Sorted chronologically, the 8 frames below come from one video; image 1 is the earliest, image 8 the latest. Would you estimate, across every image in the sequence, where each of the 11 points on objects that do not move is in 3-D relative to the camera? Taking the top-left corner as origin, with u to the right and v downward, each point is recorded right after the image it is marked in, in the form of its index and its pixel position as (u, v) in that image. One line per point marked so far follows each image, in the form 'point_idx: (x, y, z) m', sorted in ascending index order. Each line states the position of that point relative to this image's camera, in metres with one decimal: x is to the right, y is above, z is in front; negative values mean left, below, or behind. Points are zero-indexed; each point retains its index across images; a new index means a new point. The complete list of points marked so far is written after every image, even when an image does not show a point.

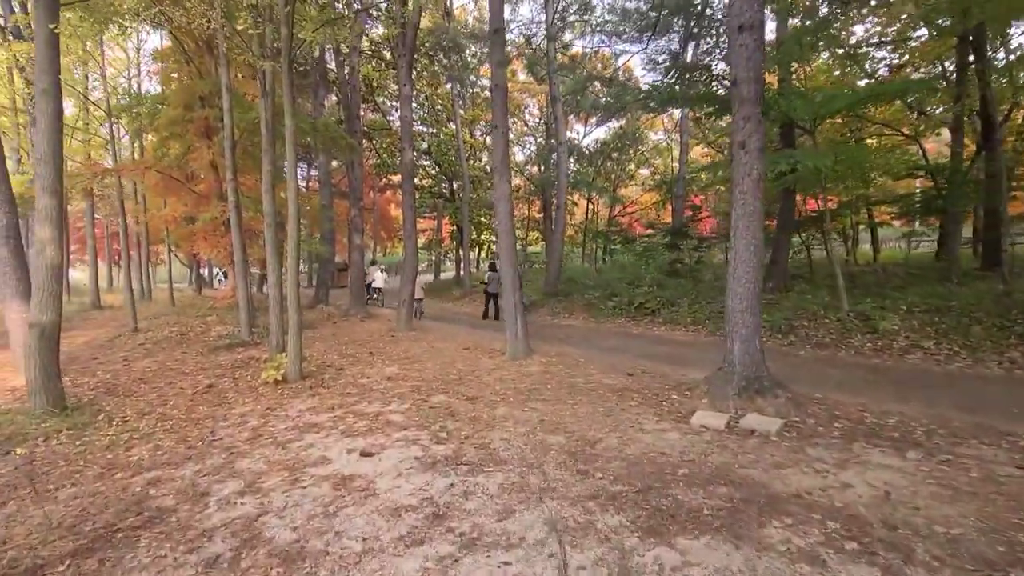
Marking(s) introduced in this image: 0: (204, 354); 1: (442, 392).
0: (-6.7, -1.4, +10.7) m
1: (-1.0, -1.5, +7.0) m
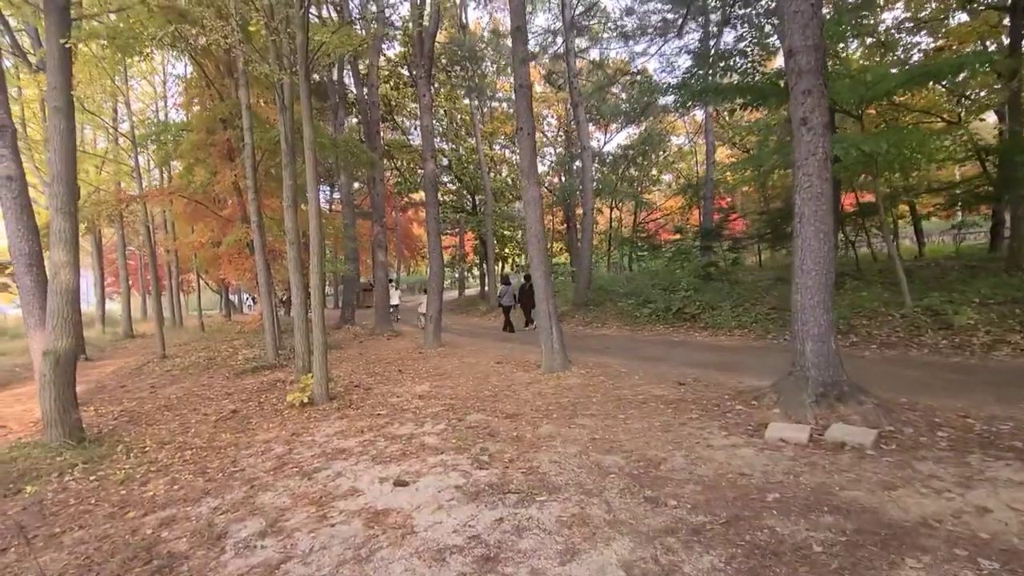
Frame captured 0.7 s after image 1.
0: (-6.0, -1.9, +10.4) m
1: (-0.4, -1.6, +6.5) m
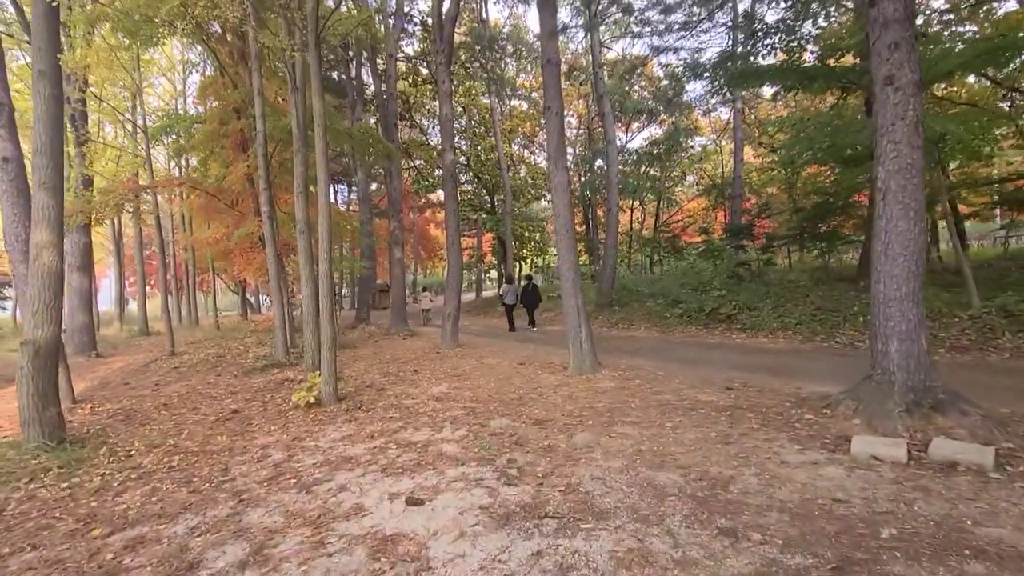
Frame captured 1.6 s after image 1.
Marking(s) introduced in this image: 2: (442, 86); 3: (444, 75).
0: (-5.5, -1.8, +9.8) m
1: (-0.1, -1.5, +5.8) m
2: (-1.8, +5.4, +13.0) m
3: (-1.8, +5.6, +12.9) m
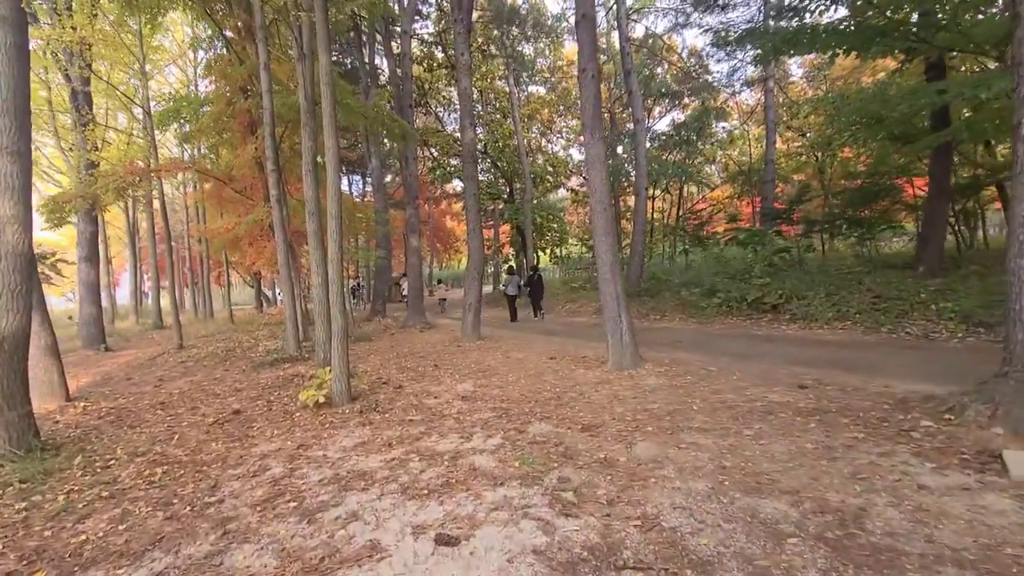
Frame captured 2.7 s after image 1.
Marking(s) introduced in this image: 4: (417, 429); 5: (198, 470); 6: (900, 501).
0: (-5.0, -1.6, +9.2) m
1: (+0.3, -1.3, +4.9) m
2: (-1.3, +5.7, +12.1) m
3: (-1.2, +5.9, +12.1) m
4: (-0.9, -1.4, +4.8) m
5: (-2.6, -1.5, +4.0) m
6: (+2.3, -1.2, +2.9) m
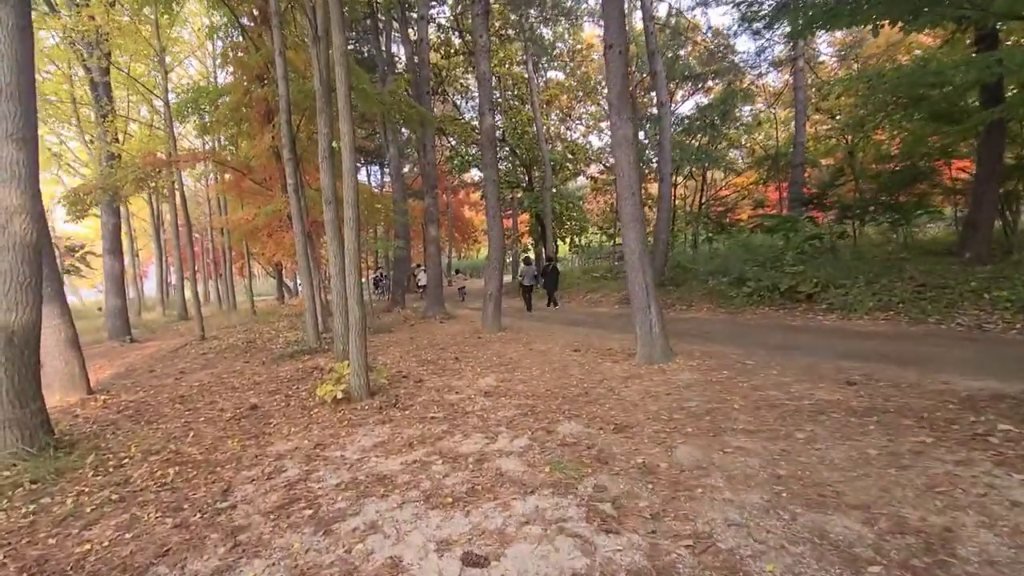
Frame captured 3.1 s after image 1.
0: (-4.6, -1.4, +9.1) m
1: (+0.6, -1.2, +4.6) m
2: (-0.8, +5.9, +11.7) m
3: (-0.7, +6.1, +11.7) m
4: (-0.7, -1.3, +4.5) m
5: (-2.4, -1.4, +3.8) m
6: (+2.4, -1.2, +2.5) m
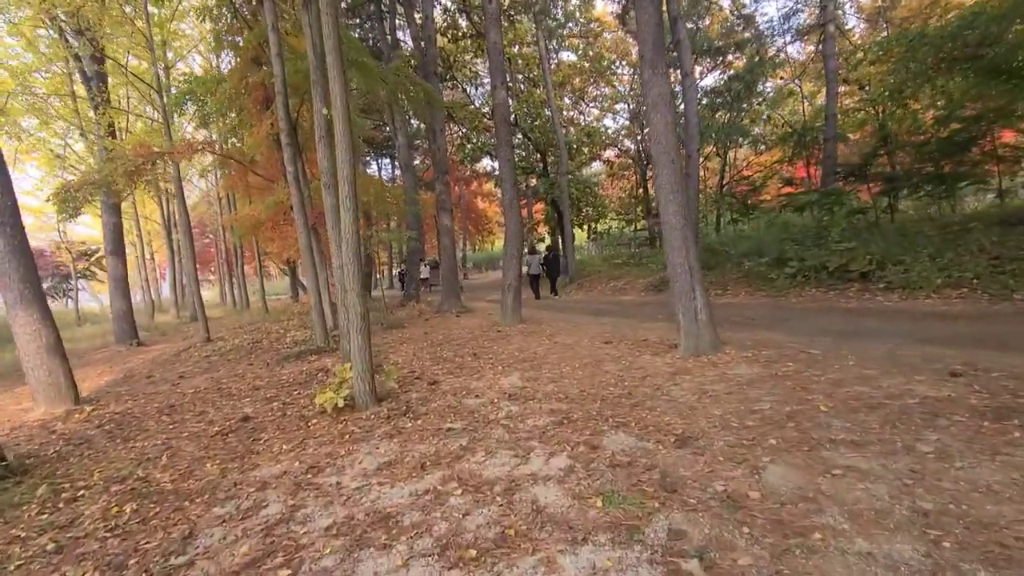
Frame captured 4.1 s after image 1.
0: (-4.2, -1.3, +8.4) m
1: (+0.8, -1.1, +3.8) m
2: (-0.5, +6.1, +10.8) m
3: (-0.5, +6.4, +10.7) m
4: (-0.4, -1.2, +3.7) m
5: (-2.1, -1.4, +3.1) m
6: (+2.6, -1.0, +1.6) m
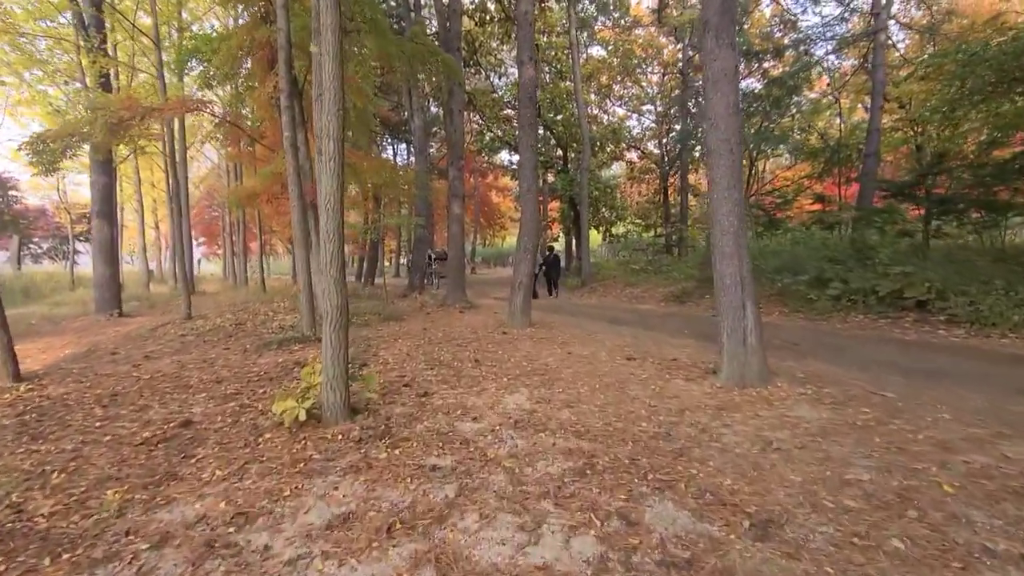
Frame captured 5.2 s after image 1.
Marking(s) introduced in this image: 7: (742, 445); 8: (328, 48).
0: (-4.1, -1.0, +7.5) m
1: (+0.8, -1.1, +2.8) m
2: (+0.2, +6.2, +9.8) m
3: (+0.2, +6.4, +9.7) m
4: (-0.4, -1.1, +2.7) m
5: (-2.1, -1.2, +2.2) m
6: (+2.6, -1.2, +0.6) m
7: (+1.6, -1.1, +3.4) m
8: (-1.5, +1.9, +3.9) m
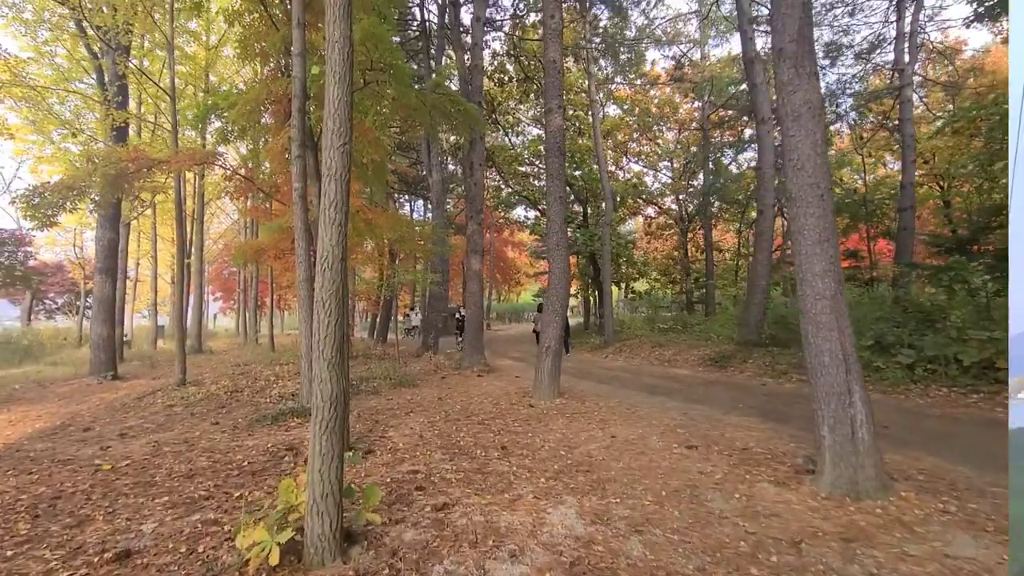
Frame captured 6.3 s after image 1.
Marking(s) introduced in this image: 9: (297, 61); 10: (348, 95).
0: (-3.7, -1.9, +6.5) m
1: (+1.1, -1.5, +1.7) m
2: (+0.7, +5.0, +9.4) m
3: (+0.7, +5.2, +9.4) m
4: (-0.1, -1.5, +1.6) m
5: (-1.9, -1.5, +1.1) m
6: (+2.8, -1.4, -0.6) m
7: (+1.9, -1.5, +2.3) m
8: (-1.1, +1.4, +3.2) m
9: (-3.3, +3.5, +7.6) m
10: (-1.1, +1.3, +3.2) m
